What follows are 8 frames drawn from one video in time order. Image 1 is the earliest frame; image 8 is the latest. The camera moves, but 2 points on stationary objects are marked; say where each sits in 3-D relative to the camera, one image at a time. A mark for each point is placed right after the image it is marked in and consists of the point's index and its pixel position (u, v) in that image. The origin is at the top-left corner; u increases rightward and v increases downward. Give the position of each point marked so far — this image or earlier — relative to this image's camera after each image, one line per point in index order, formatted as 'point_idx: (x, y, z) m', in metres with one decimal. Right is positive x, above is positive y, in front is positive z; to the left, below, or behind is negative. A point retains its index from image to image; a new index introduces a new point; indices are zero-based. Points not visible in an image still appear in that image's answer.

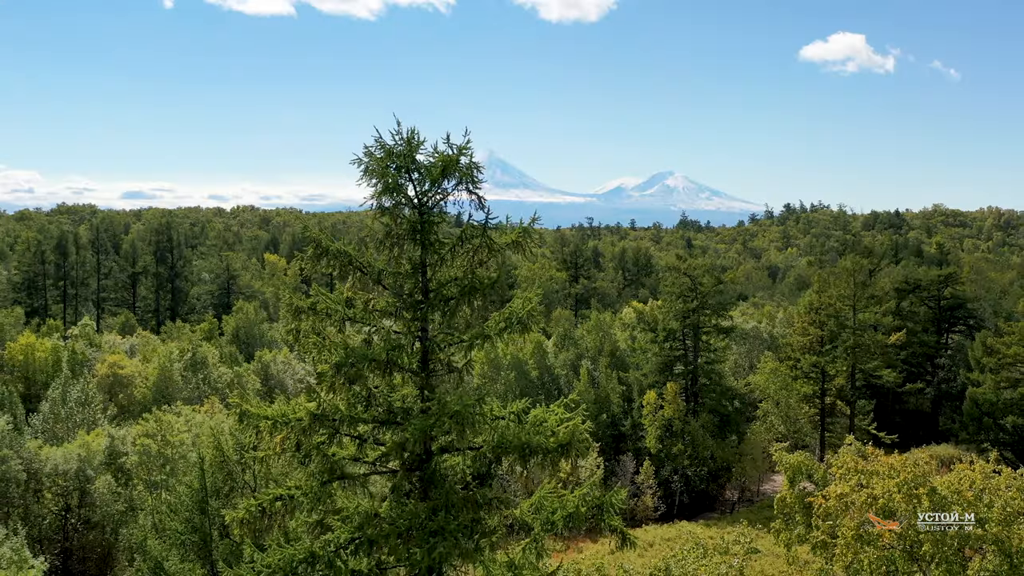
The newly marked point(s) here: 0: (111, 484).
0: (-11.8, -5.8, +16.3) m
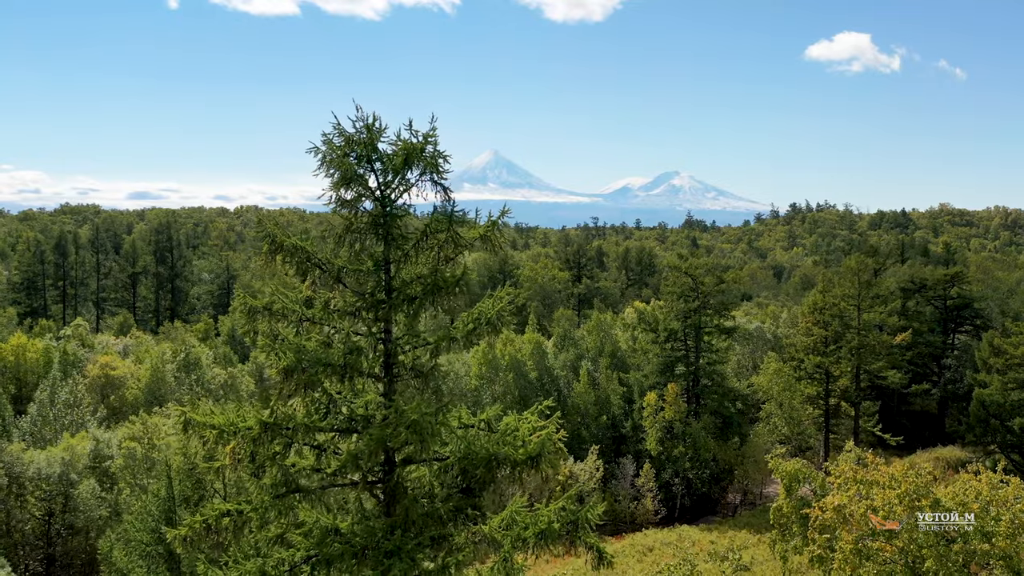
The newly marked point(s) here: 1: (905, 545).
0: (-12.0, -5.8, +16.1) m
1: (+6.9, -4.5, +9.8) m
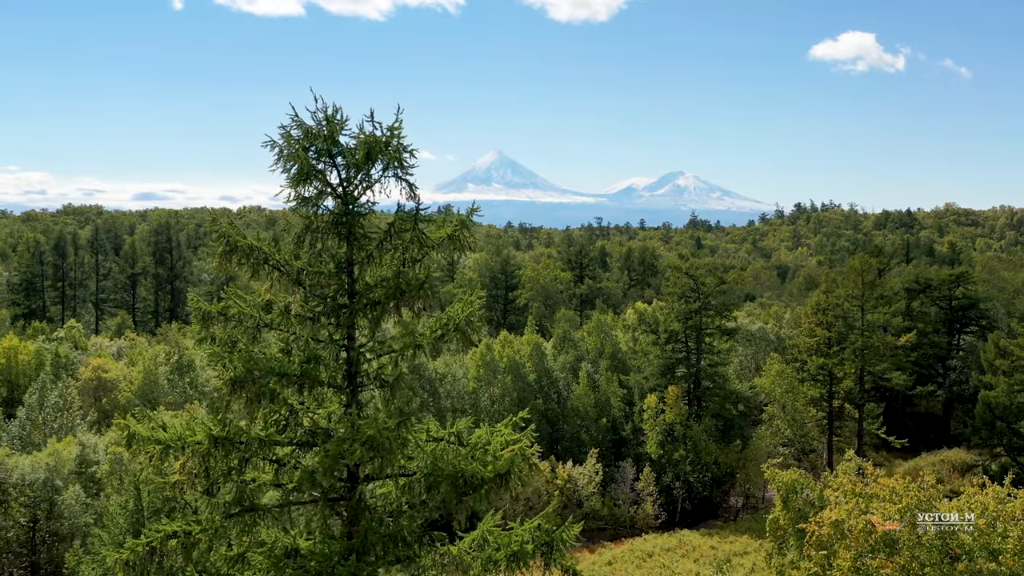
0: (-12.2, -5.8, +15.8) m
1: (+6.7, -4.6, +9.5) m
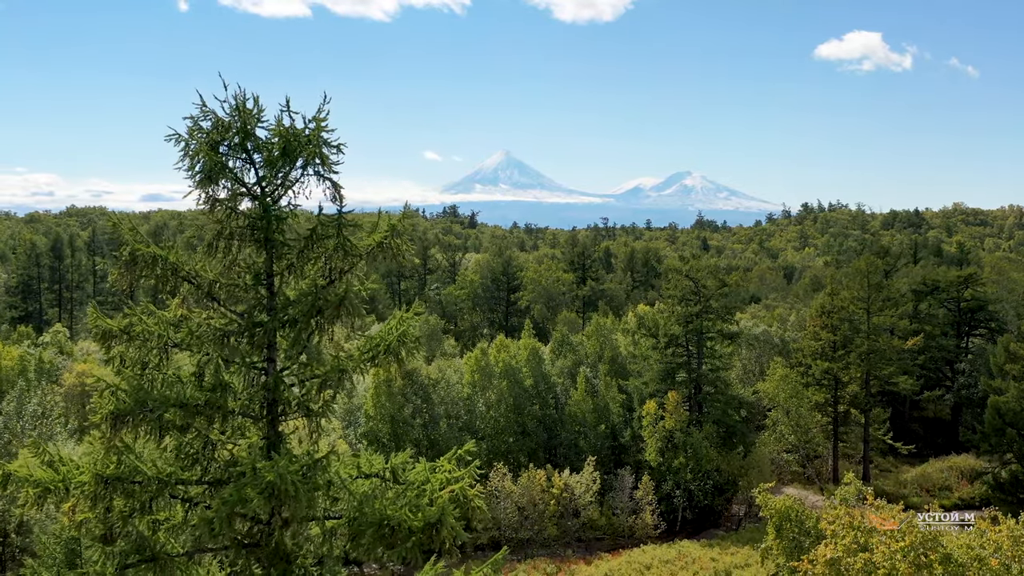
0: (-12.5, -6.0, +15.3) m
1: (+6.3, -4.7, +8.8) m
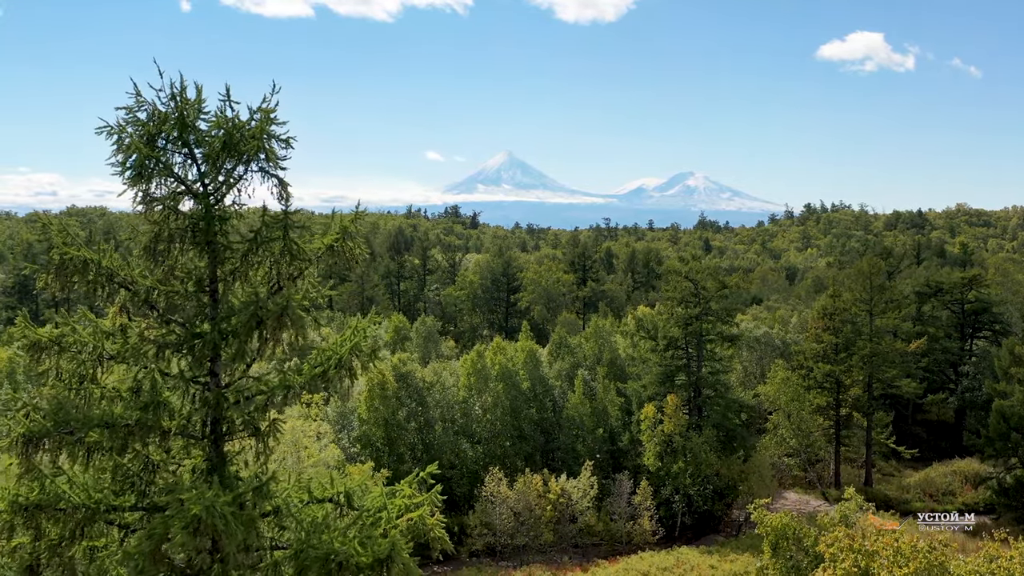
0: (-12.7, -6.0, +15.0) m
1: (+6.1, -4.8, +8.4) m
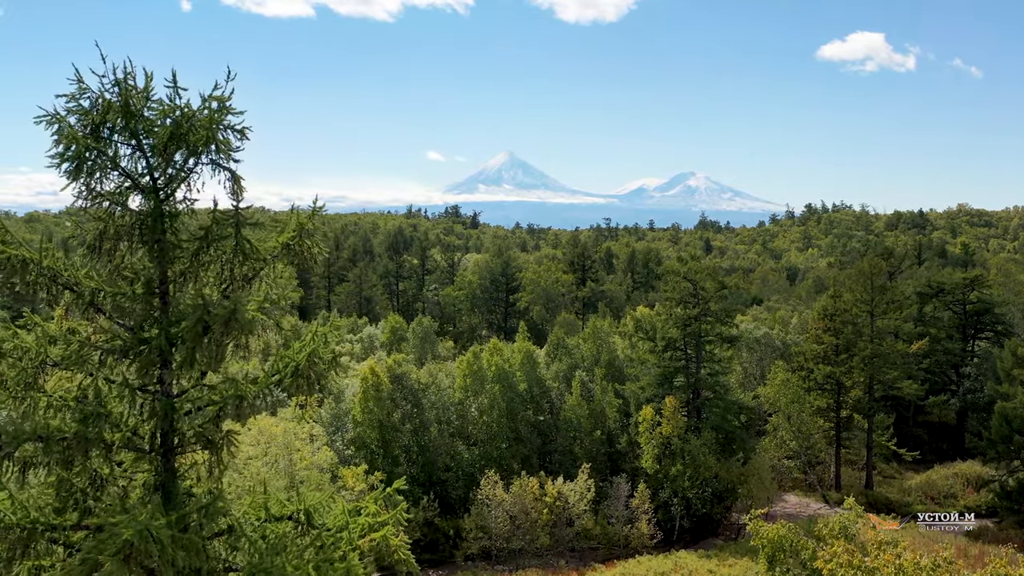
0: (-12.8, -6.1, +14.7) m
1: (+5.9, -4.8, +8.1) m
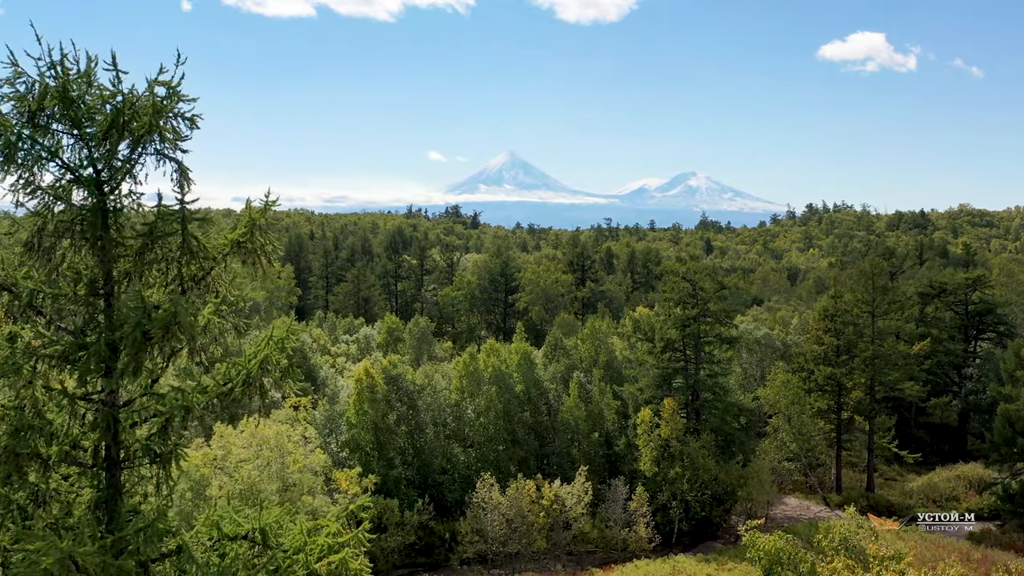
0: (-13.0, -6.1, +14.4) m
1: (+5.7, -4.8, +7.8) m
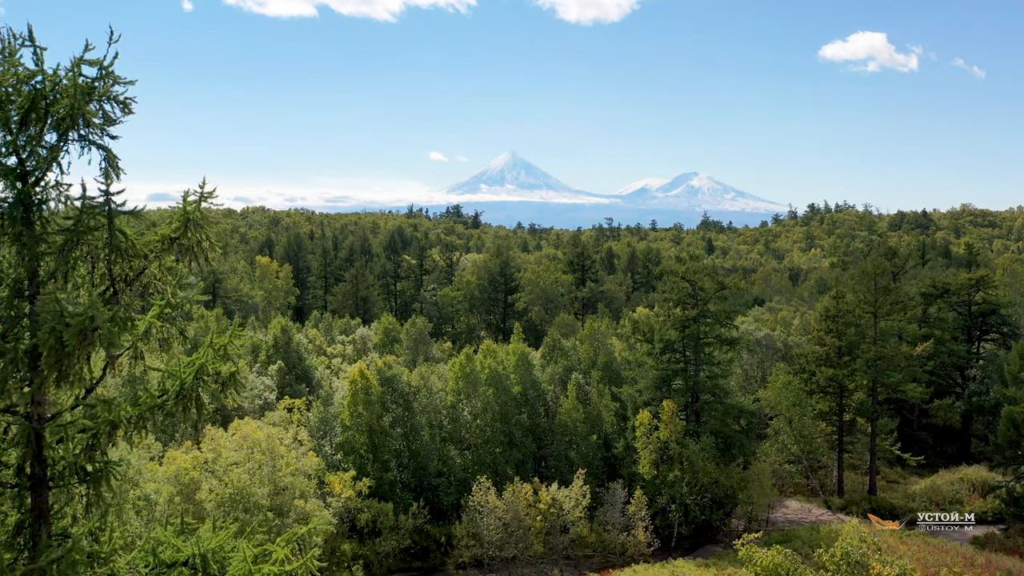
0: (-13.2, -6.1, +14.1) m
1: (+5.5, -4.9, +7.4) m
